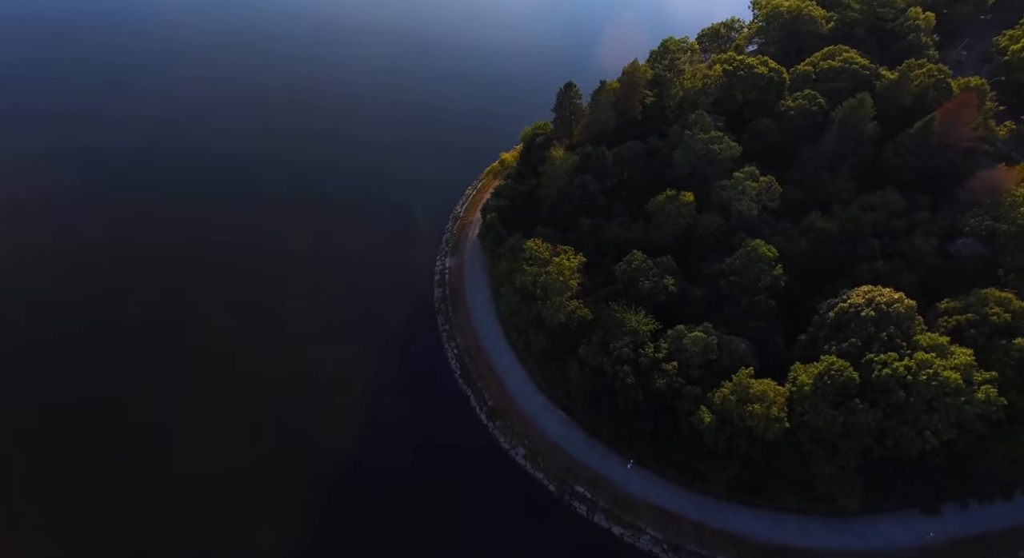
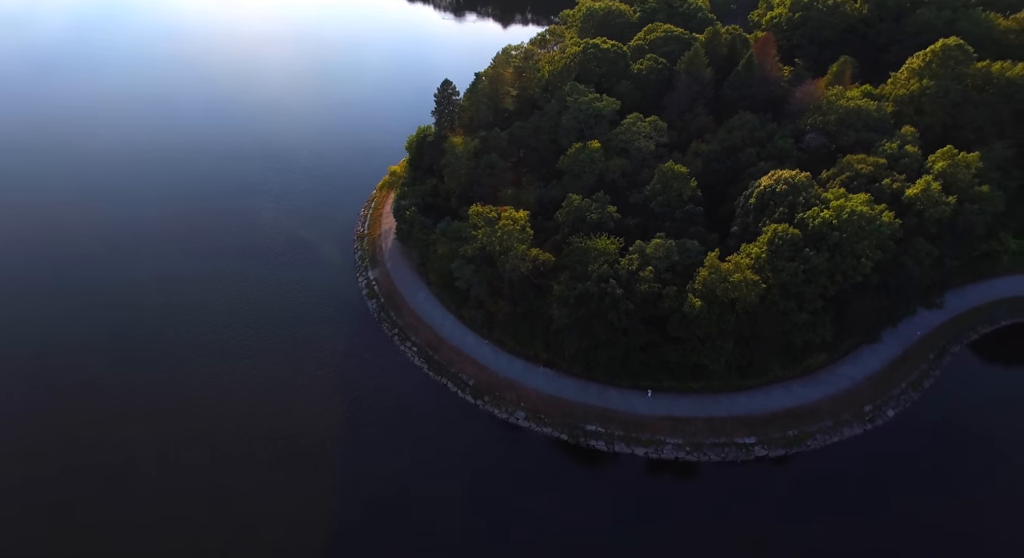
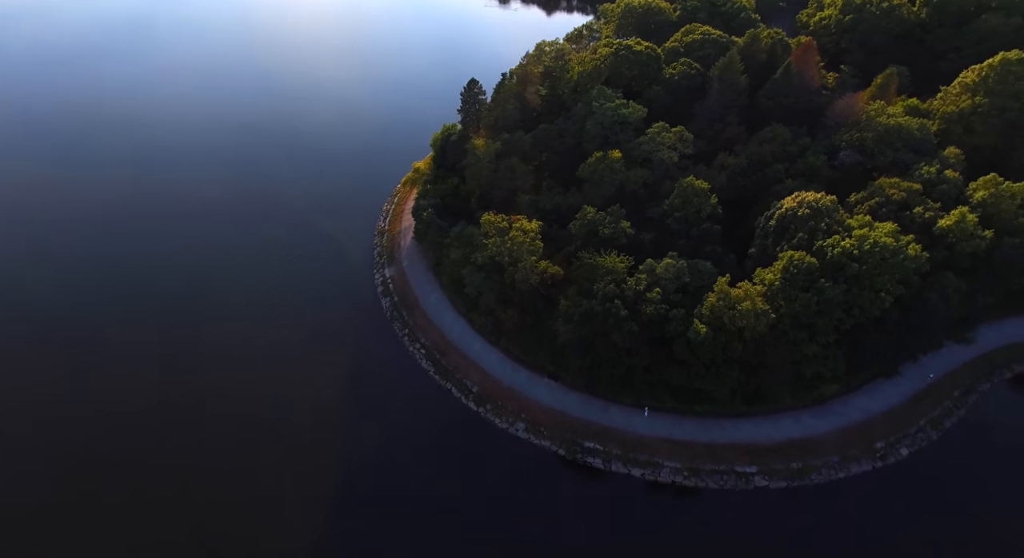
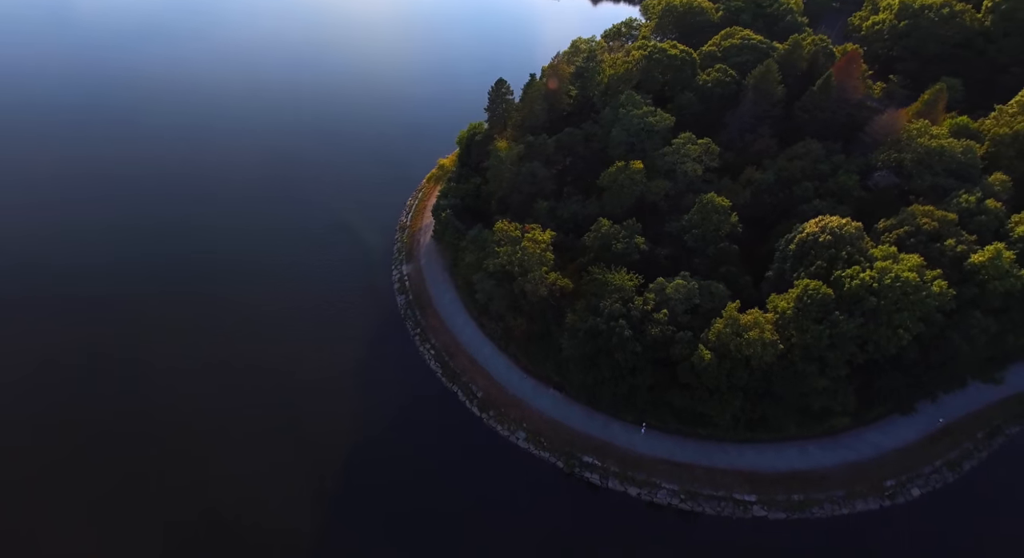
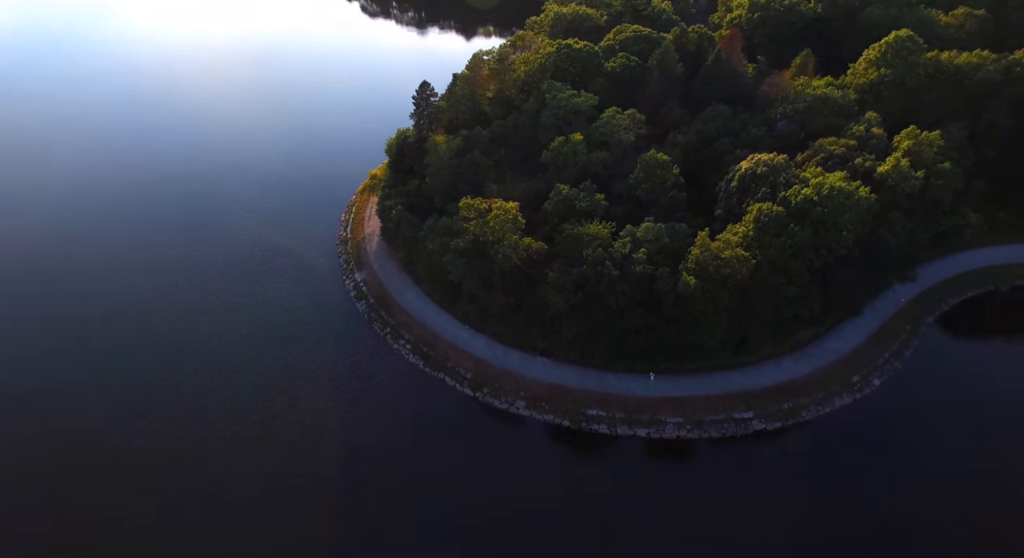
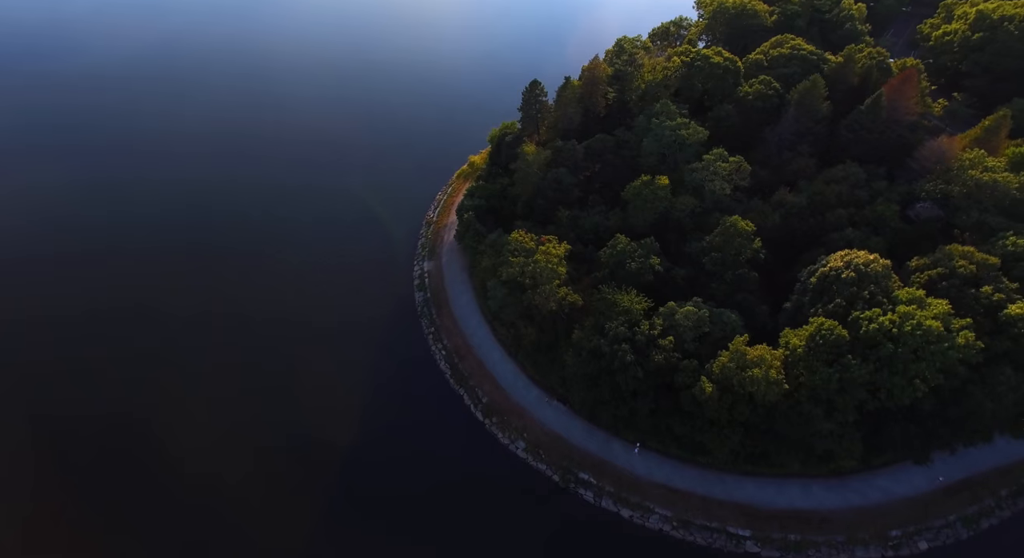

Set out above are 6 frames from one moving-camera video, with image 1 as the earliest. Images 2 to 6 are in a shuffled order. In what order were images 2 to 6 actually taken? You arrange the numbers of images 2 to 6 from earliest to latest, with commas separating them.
6, 4, 3, 2, 5
